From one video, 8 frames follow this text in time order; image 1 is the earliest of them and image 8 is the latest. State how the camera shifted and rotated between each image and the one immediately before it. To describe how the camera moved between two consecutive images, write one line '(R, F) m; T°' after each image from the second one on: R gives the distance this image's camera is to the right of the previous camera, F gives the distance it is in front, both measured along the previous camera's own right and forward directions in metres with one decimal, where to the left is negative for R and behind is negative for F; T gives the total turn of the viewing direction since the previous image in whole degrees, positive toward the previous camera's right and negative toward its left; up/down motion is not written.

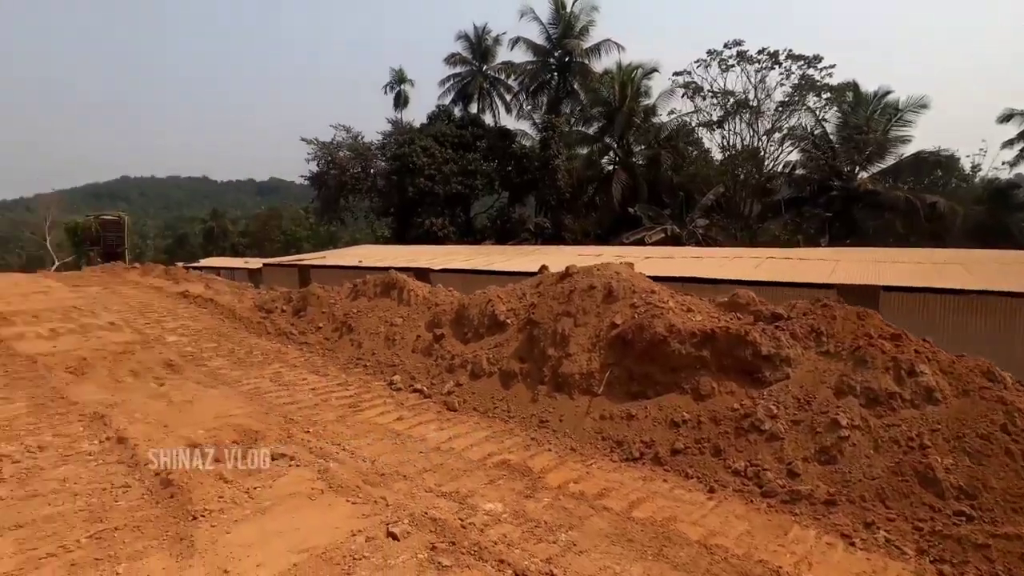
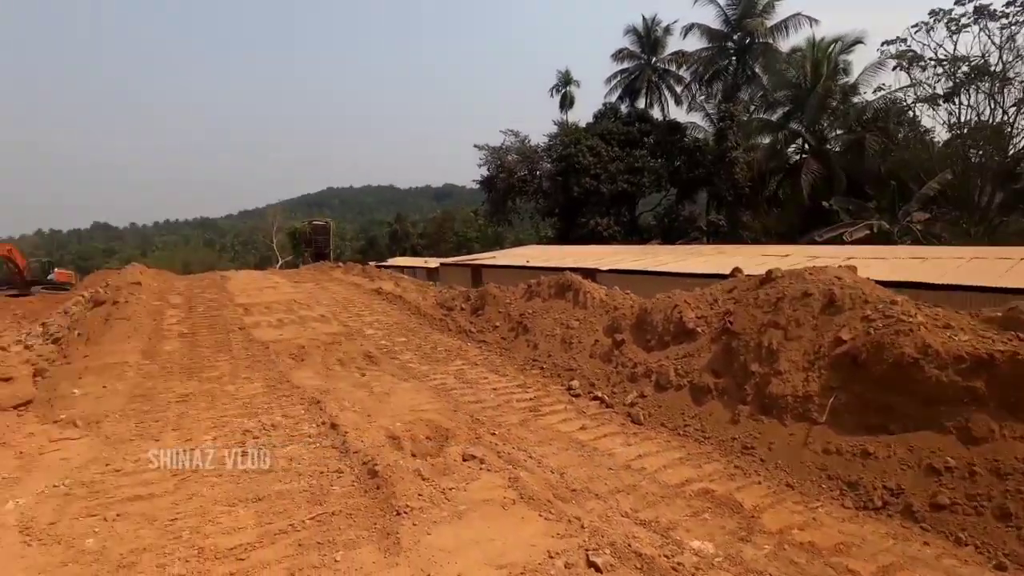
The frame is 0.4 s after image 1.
(-0.1, +0.1) m; -16°
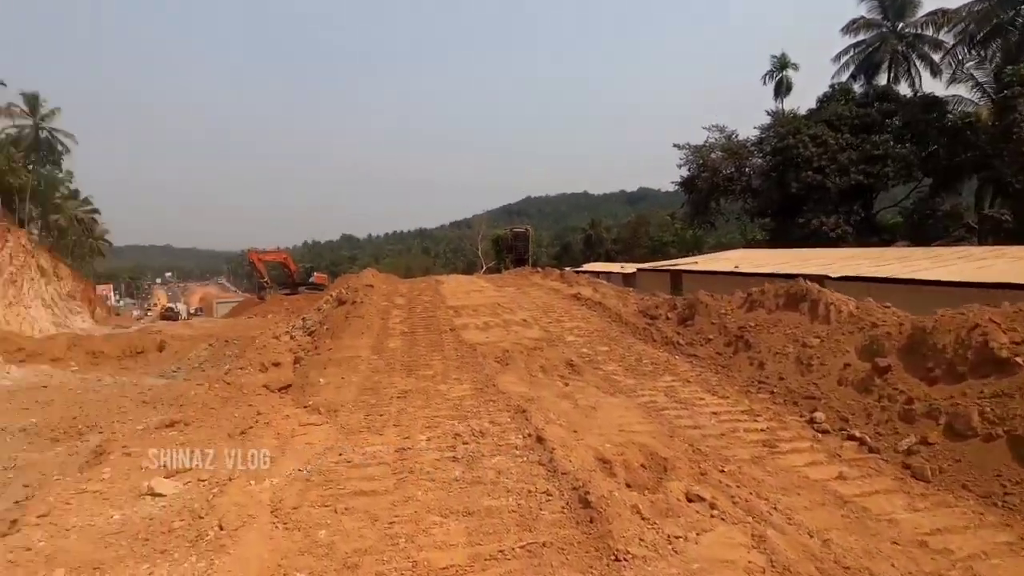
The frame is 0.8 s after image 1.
(-0.1, +0.2) m; -19°
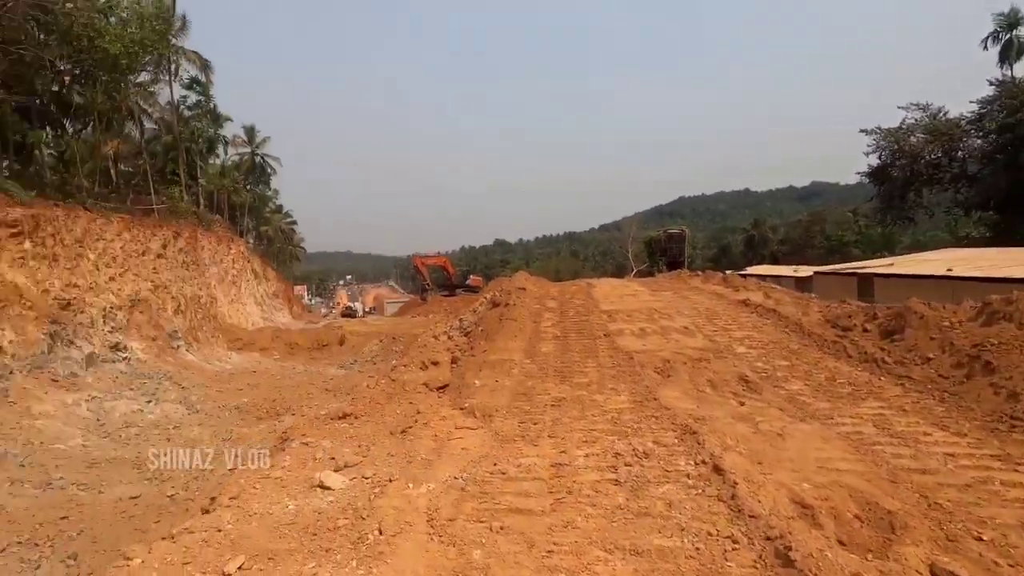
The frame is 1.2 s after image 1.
(-0.1, +0.3) m; -15°
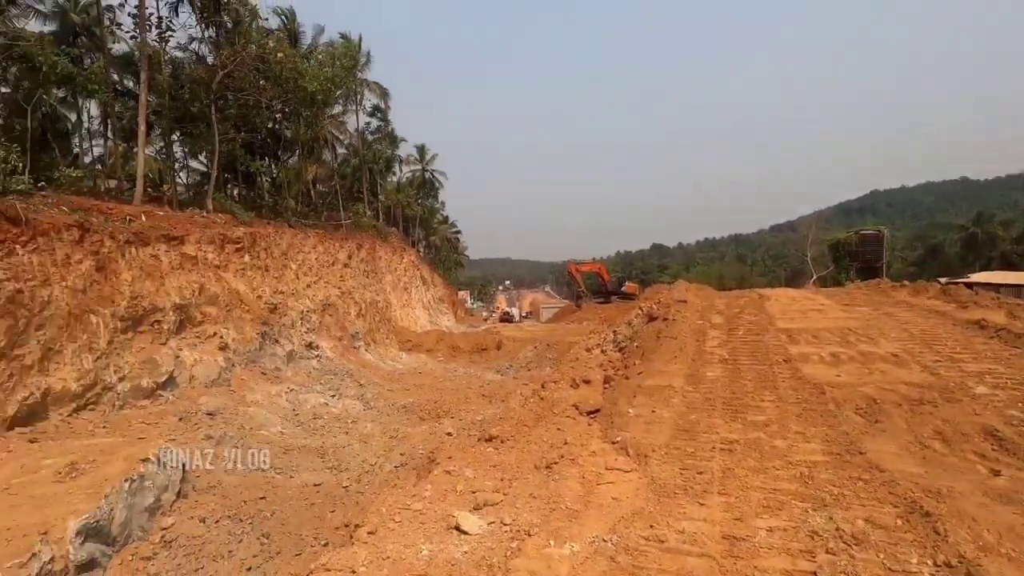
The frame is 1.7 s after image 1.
(0.0, +0.4) m; -15°
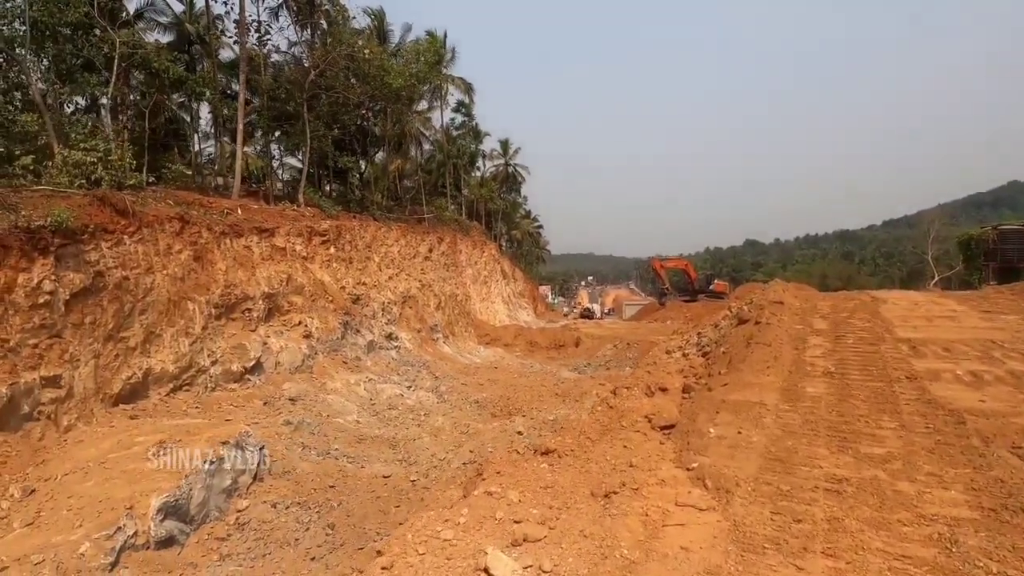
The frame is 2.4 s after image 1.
(+0.2, +0.6) m; -8°
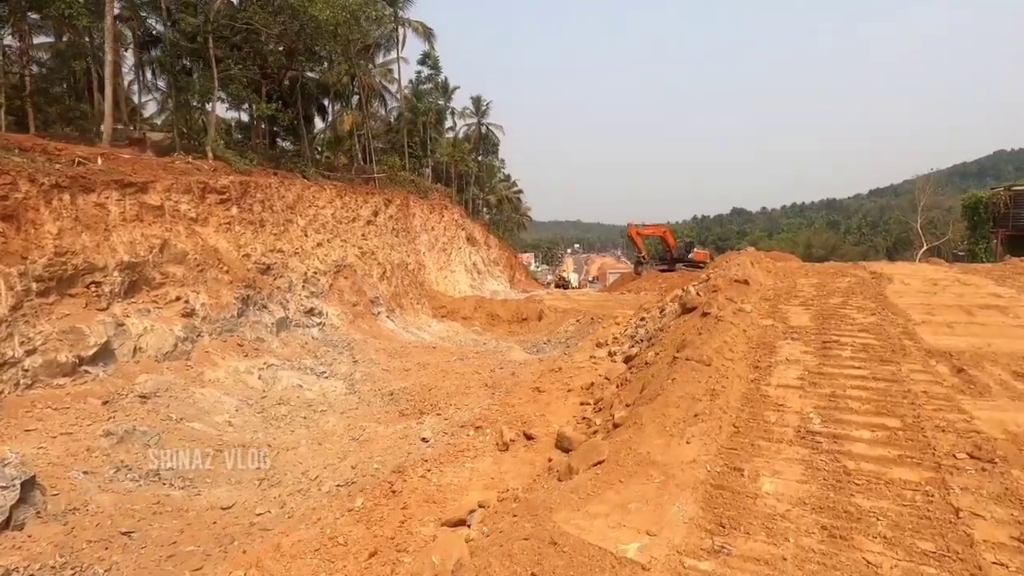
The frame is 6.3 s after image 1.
(+1.6, +2.9) m; +1°
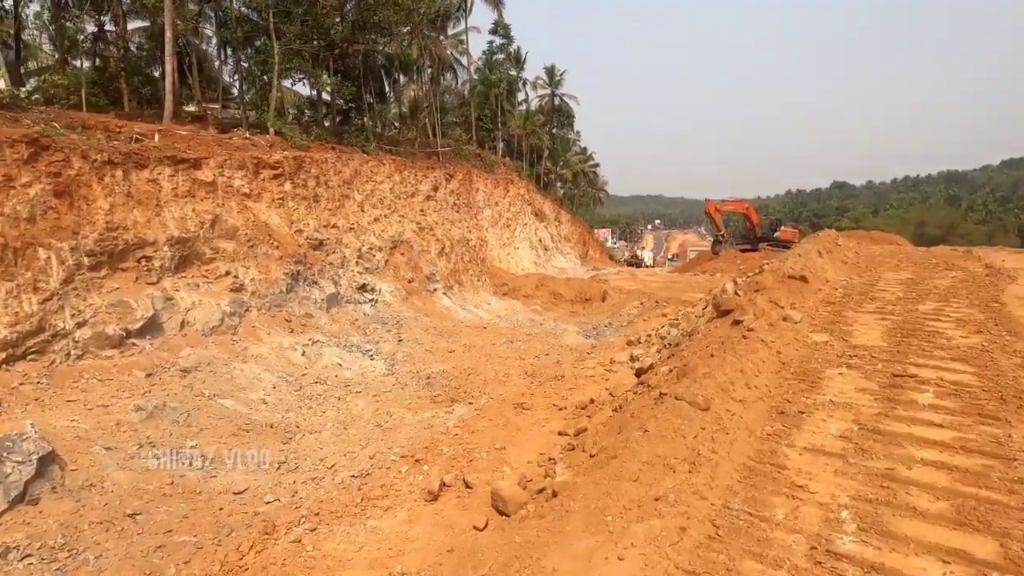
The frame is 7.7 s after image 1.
(+0.8, +1.0) m; -8°
